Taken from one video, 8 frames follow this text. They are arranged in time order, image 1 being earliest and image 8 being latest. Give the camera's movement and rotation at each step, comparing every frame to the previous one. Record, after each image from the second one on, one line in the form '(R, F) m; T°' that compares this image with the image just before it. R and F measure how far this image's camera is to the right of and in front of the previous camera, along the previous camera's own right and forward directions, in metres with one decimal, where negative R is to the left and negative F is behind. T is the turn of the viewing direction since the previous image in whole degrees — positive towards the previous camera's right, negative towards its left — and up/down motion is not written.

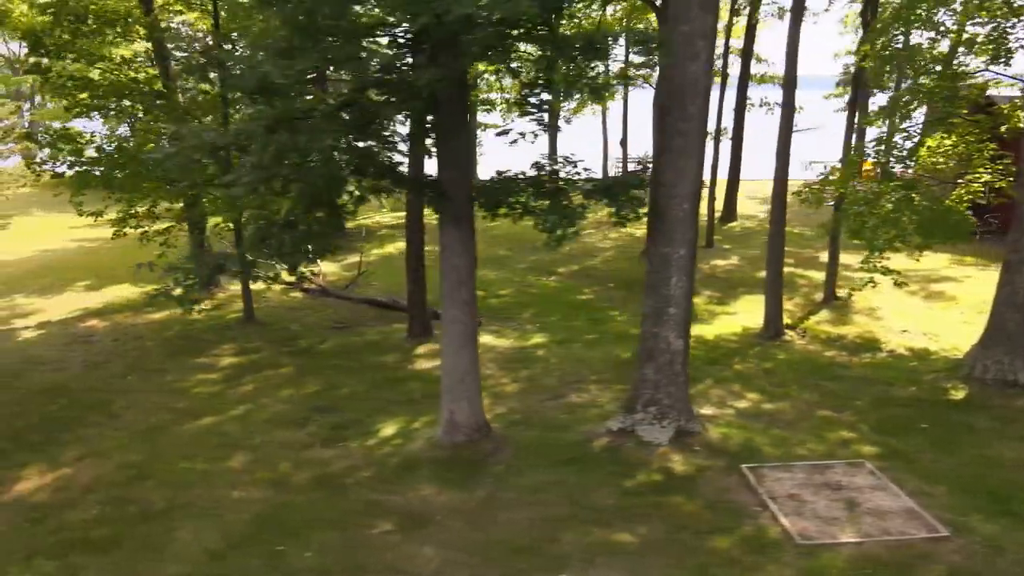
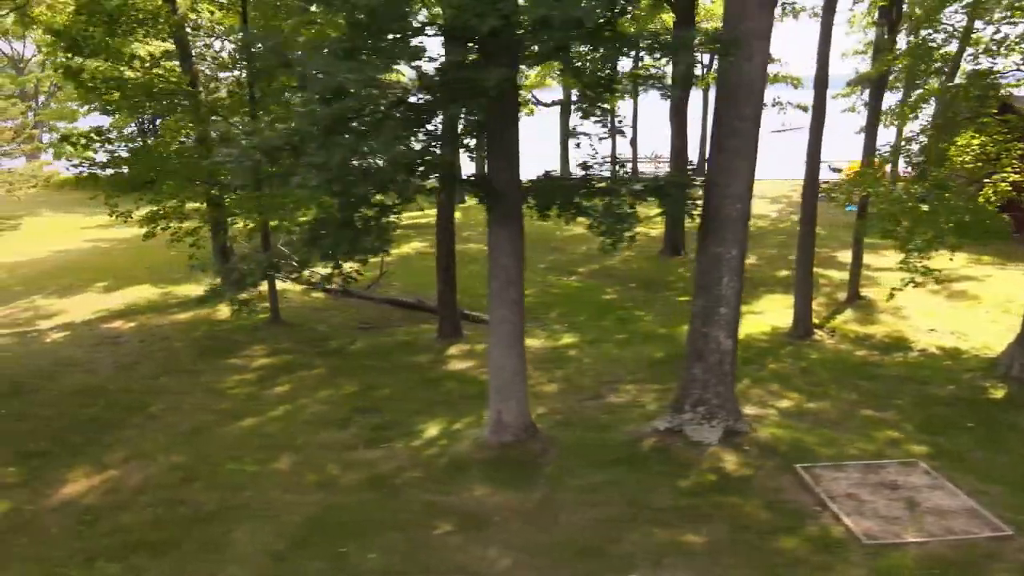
(-0.5, 0.0) m; 0°
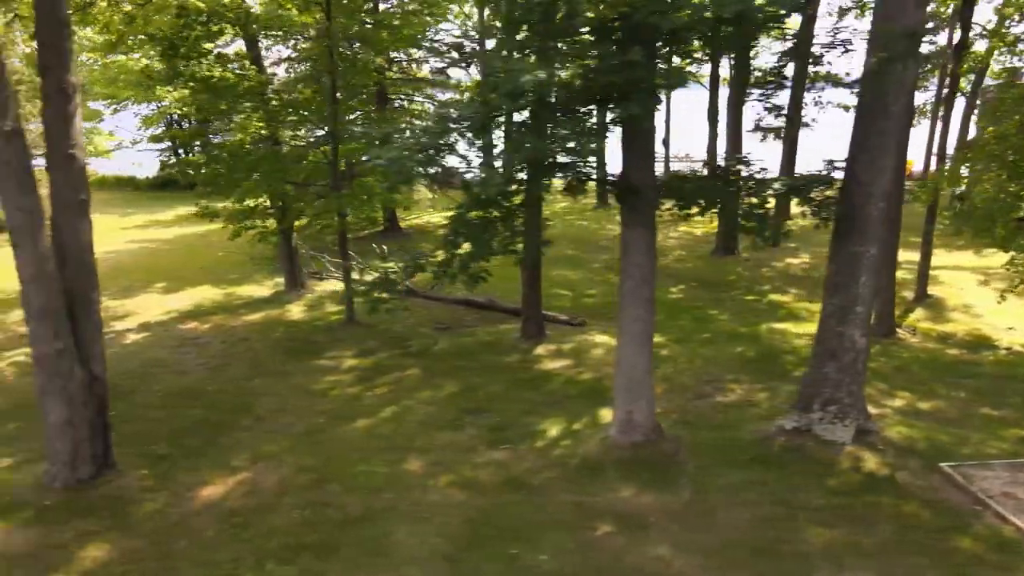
(-1.4, 0.0) m; 0°
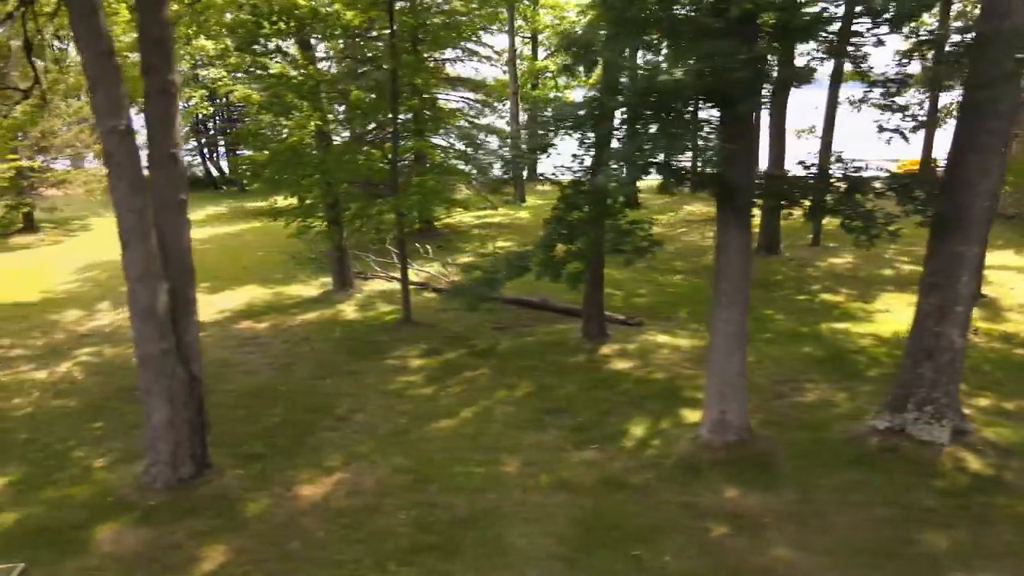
(-0.9, 0.0) m; 0°
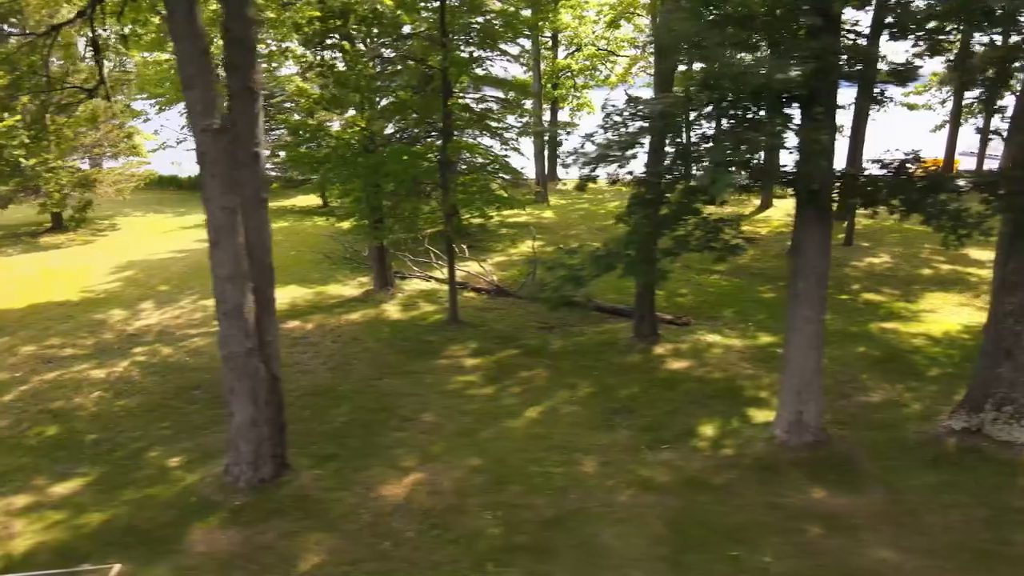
(-0.7, 0.0) m; 0°
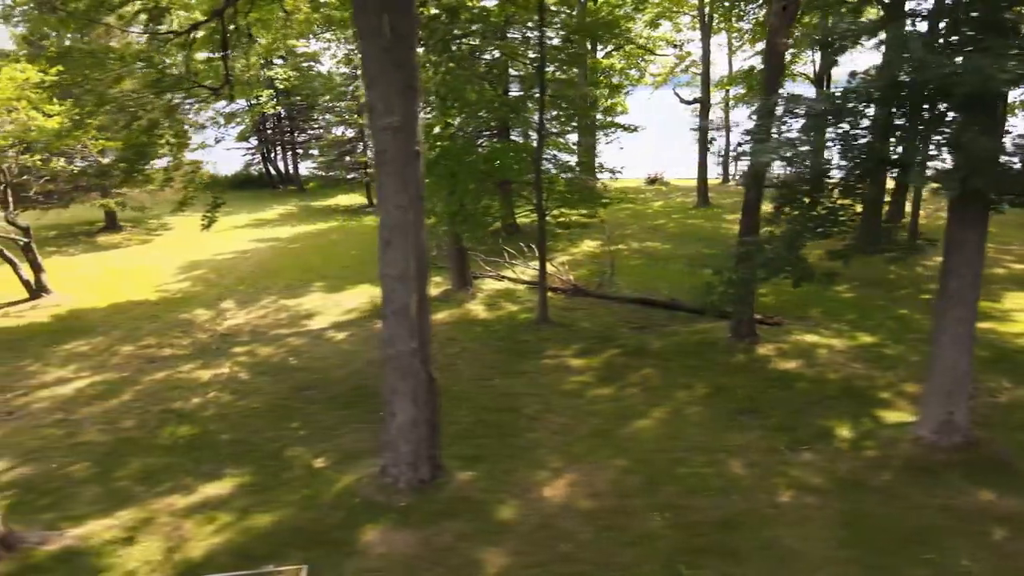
(-1.4, +0.1) m; 0°
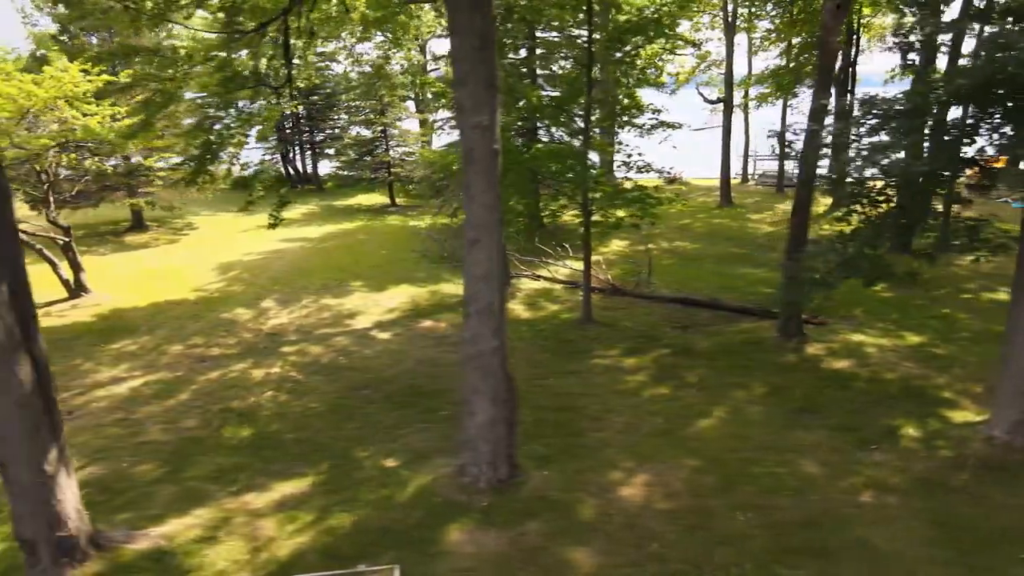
(-0.7, 0.0) m; 0°
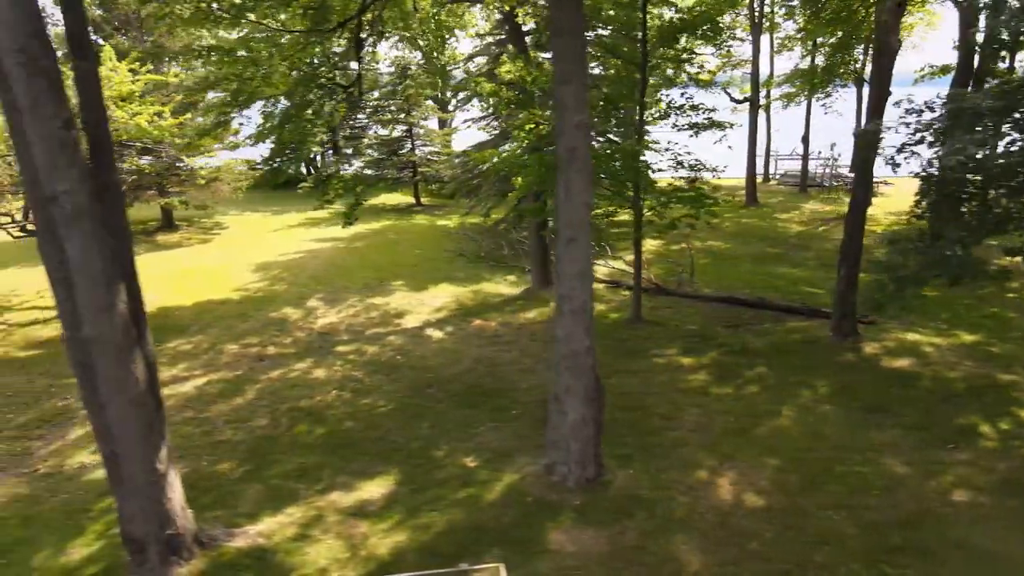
(-0.8, 0.0) m; 0°
